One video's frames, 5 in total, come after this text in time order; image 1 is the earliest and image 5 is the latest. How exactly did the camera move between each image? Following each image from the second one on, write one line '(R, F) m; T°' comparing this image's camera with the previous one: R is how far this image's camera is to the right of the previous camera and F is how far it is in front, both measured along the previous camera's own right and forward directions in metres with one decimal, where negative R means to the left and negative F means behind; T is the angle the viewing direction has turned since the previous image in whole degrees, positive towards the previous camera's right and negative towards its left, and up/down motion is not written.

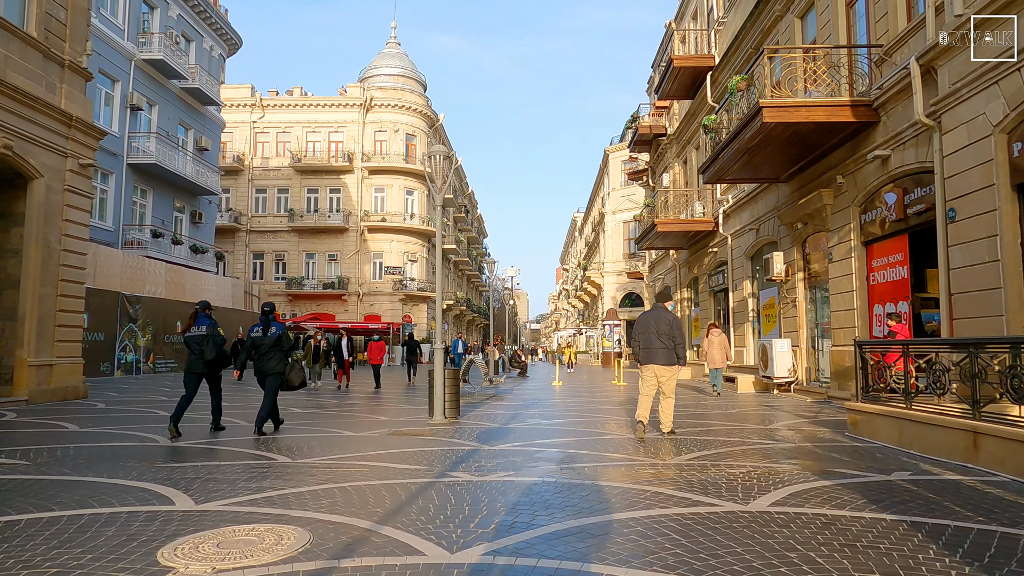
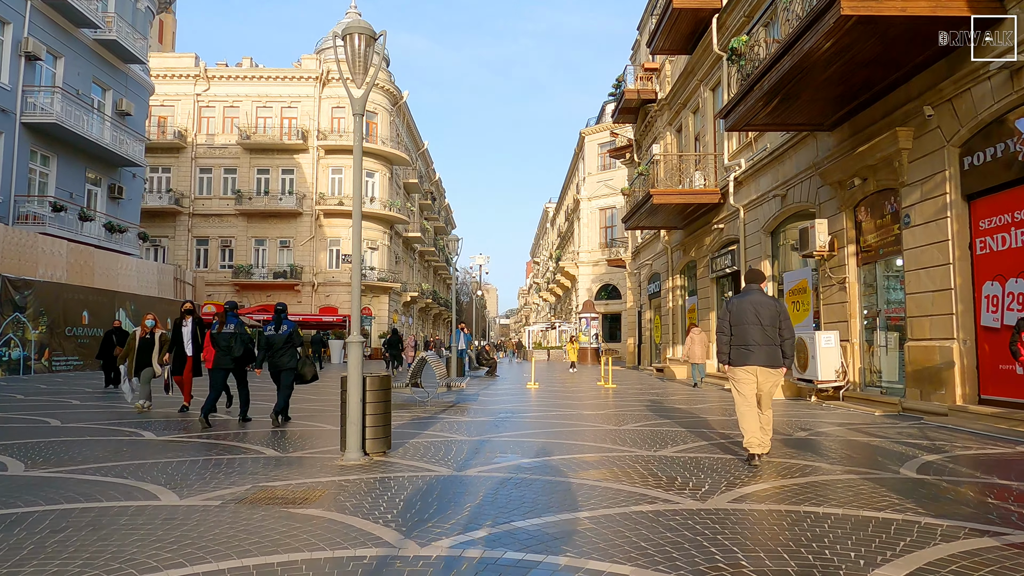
(+0.1, +3.8) m; +3°
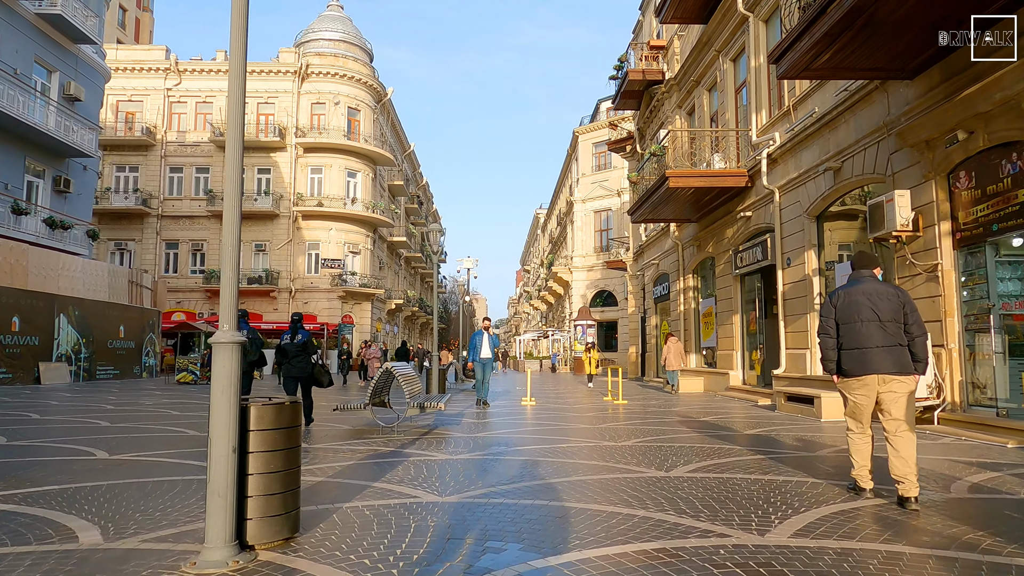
(-0.1, +2.8) m; +1°
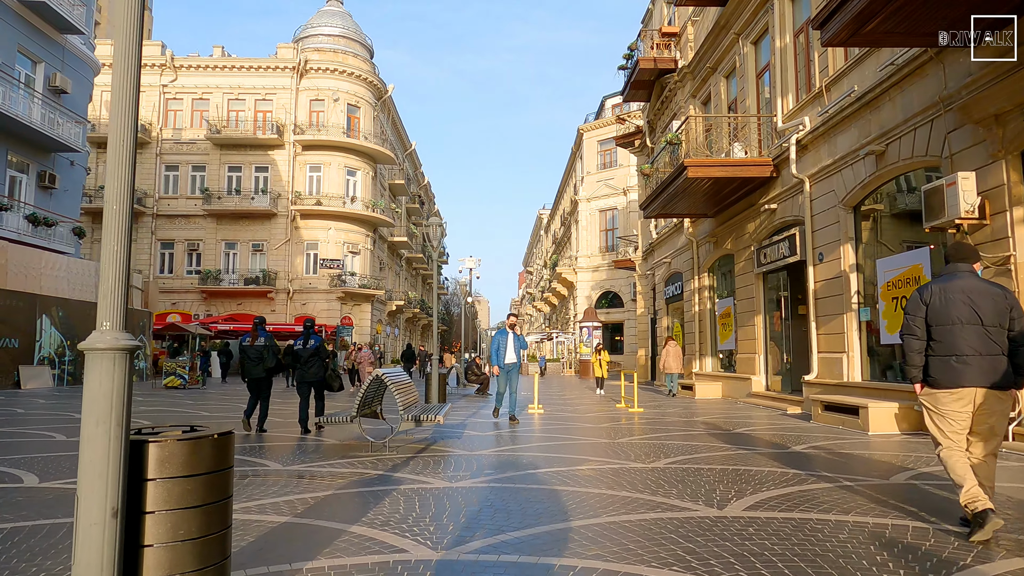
(-0.1, +1.2) m; 0°
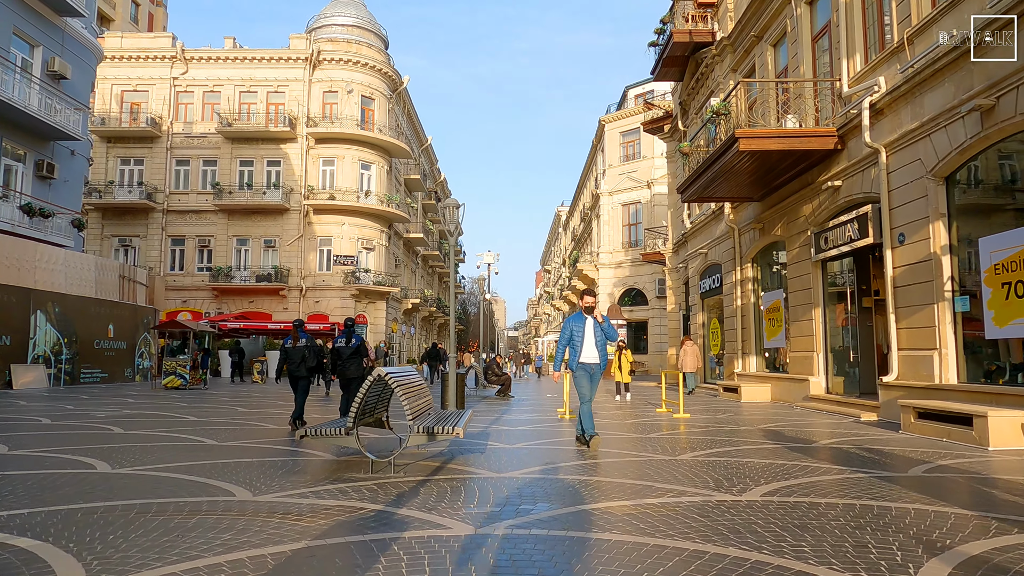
(-0.2, +1.7) m; -1°
